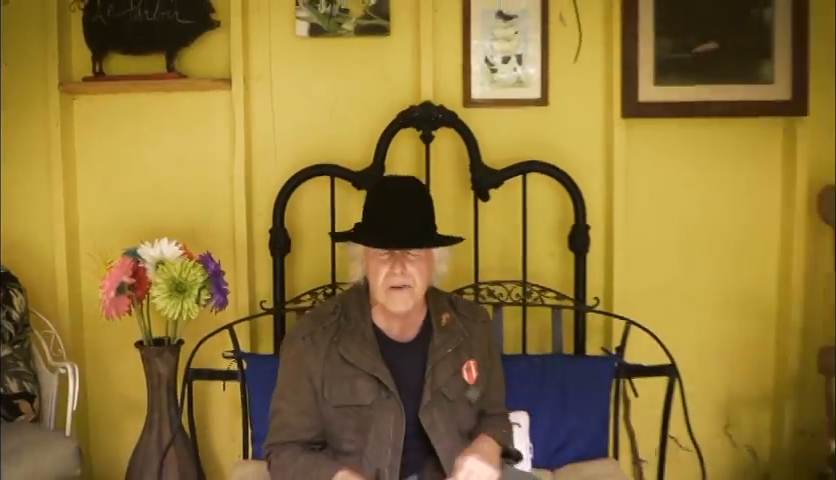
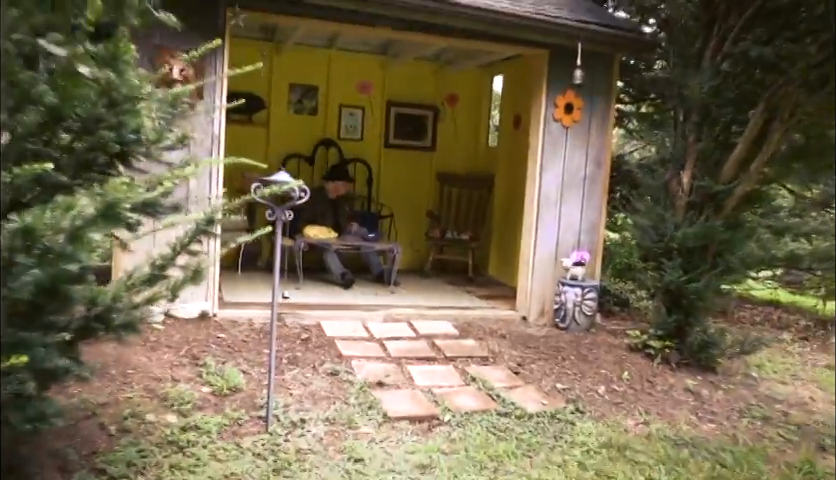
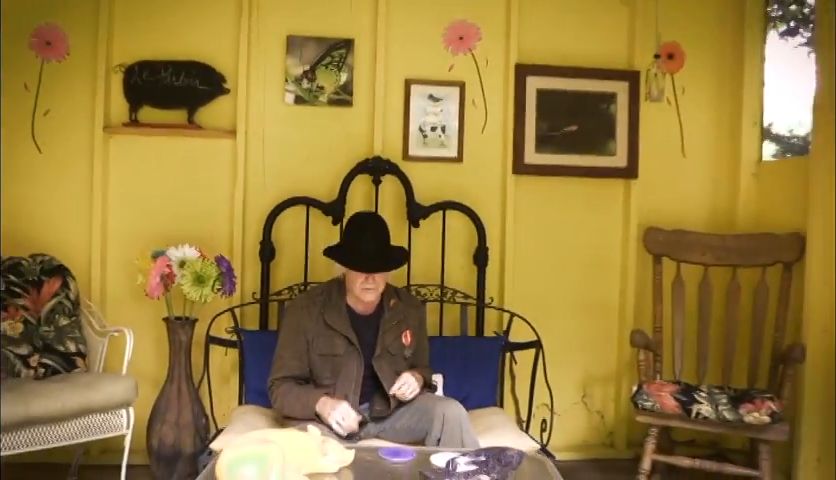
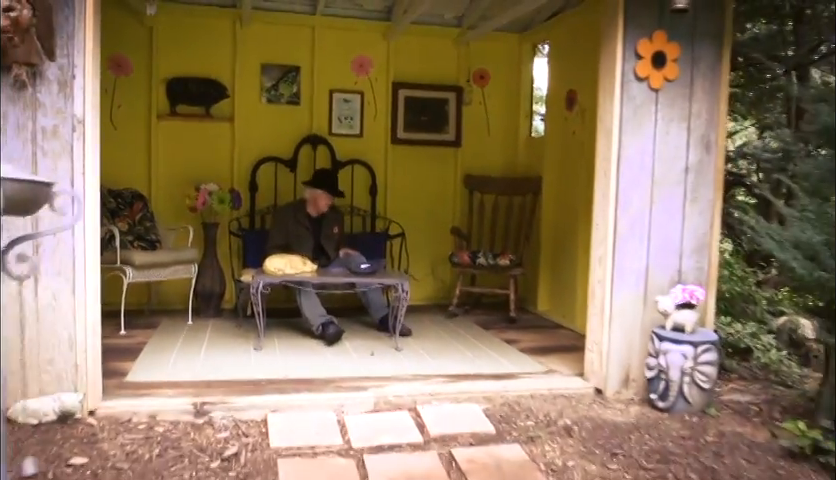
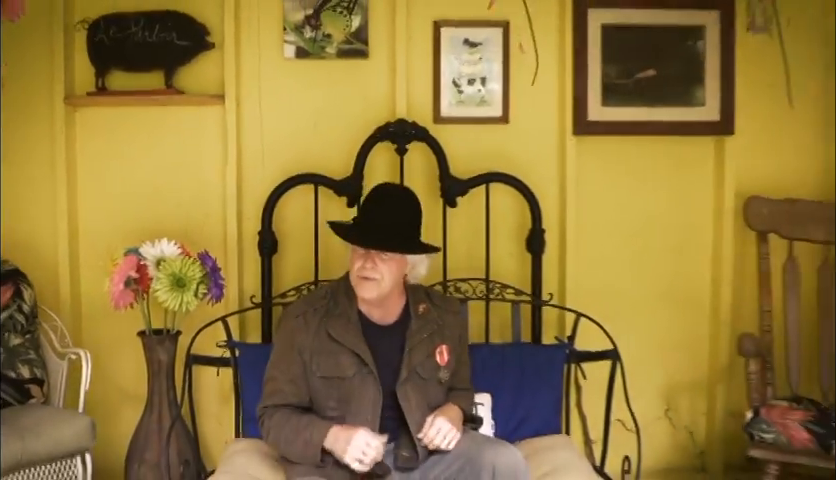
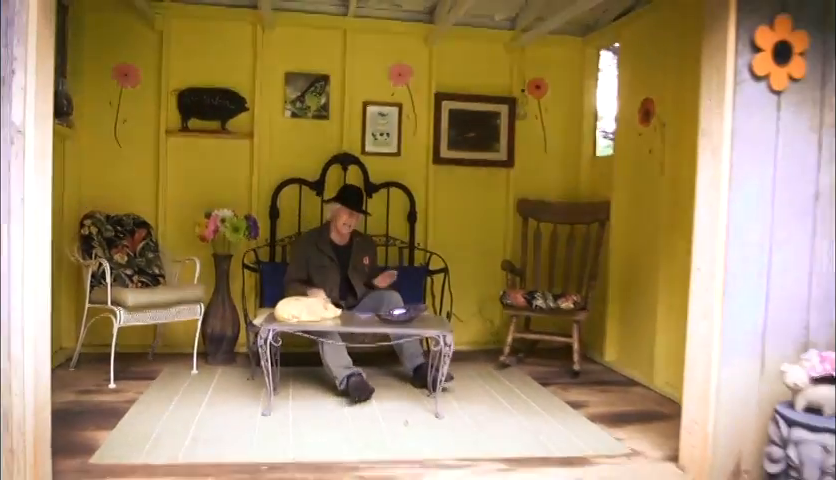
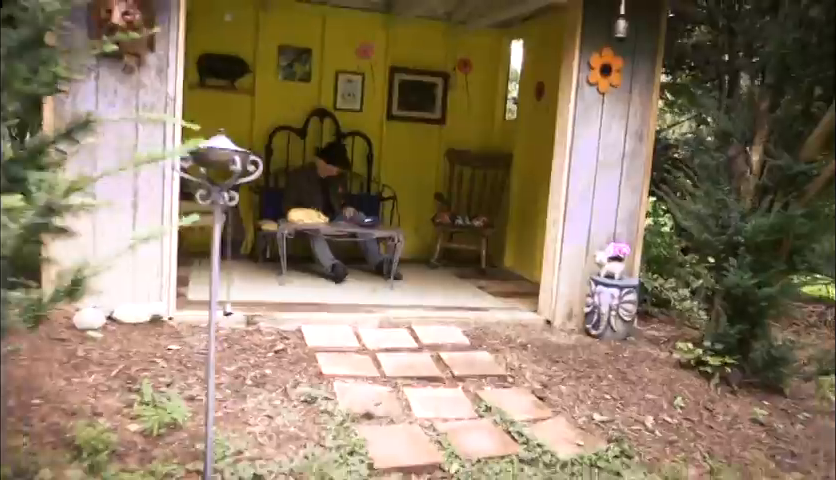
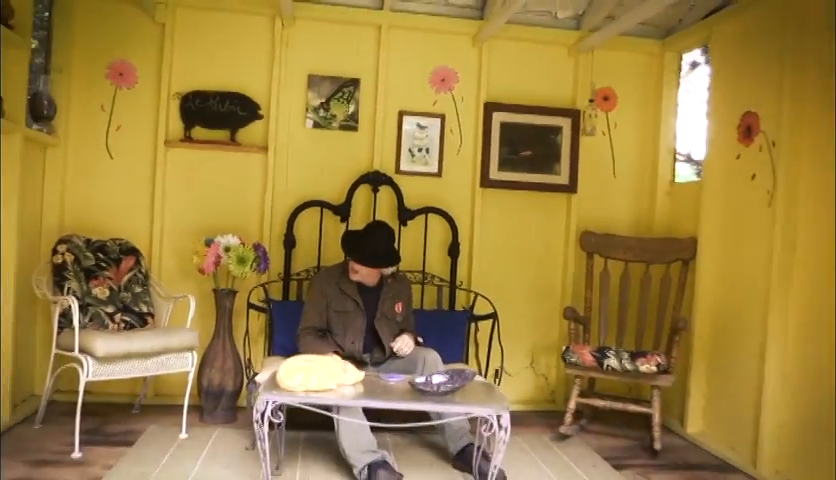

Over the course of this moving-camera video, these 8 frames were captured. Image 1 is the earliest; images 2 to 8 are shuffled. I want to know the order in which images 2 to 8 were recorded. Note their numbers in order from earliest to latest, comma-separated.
5, 3, 8, 6, 4, 7, 2
